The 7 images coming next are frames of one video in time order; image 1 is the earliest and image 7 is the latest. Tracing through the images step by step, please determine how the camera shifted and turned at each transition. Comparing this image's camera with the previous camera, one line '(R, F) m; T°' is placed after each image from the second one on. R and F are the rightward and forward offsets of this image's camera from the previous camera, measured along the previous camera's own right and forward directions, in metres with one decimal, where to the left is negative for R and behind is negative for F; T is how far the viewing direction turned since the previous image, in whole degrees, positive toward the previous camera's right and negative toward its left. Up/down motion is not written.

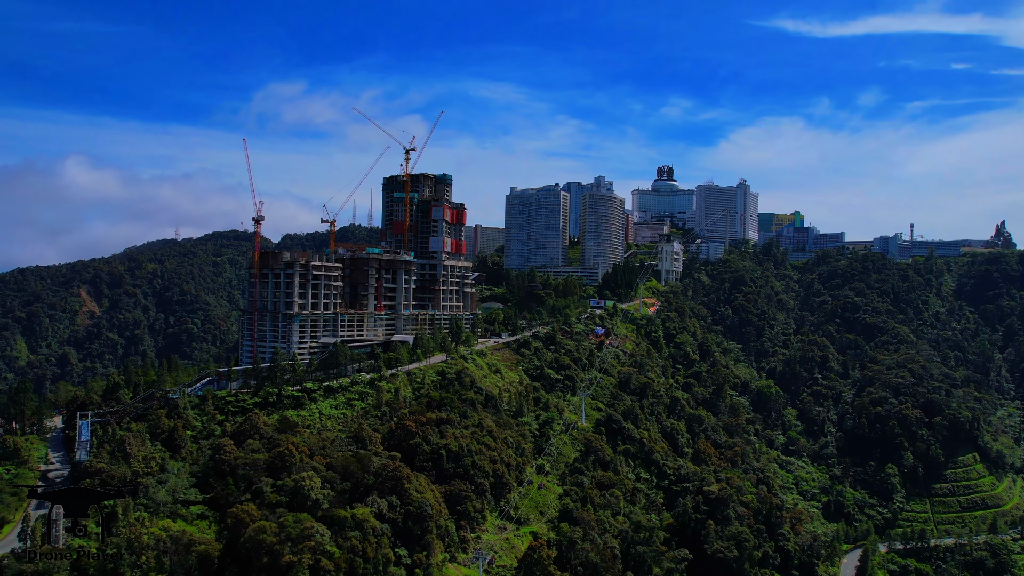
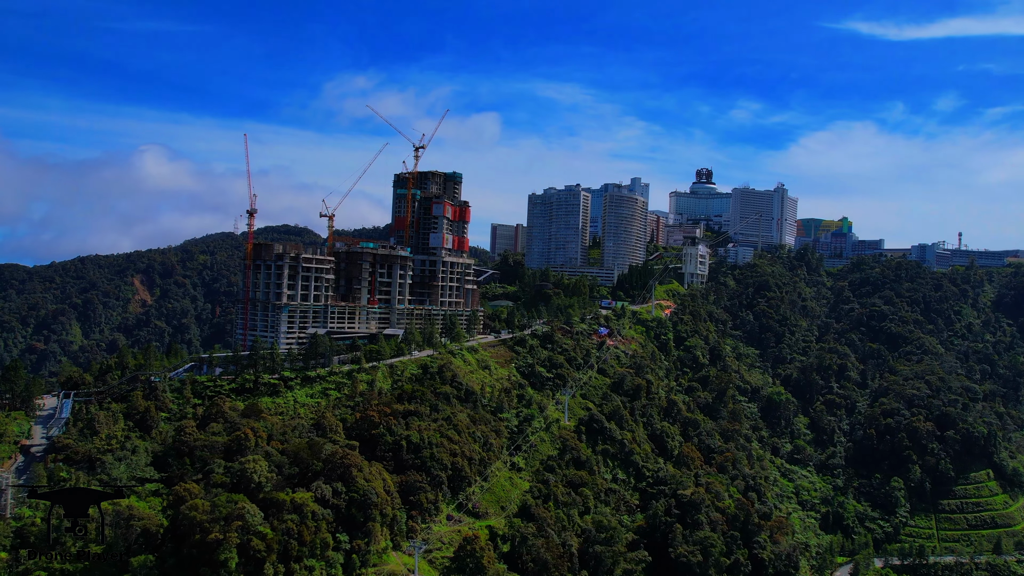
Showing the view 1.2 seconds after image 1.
(+5.7, -0.3) m; -4°
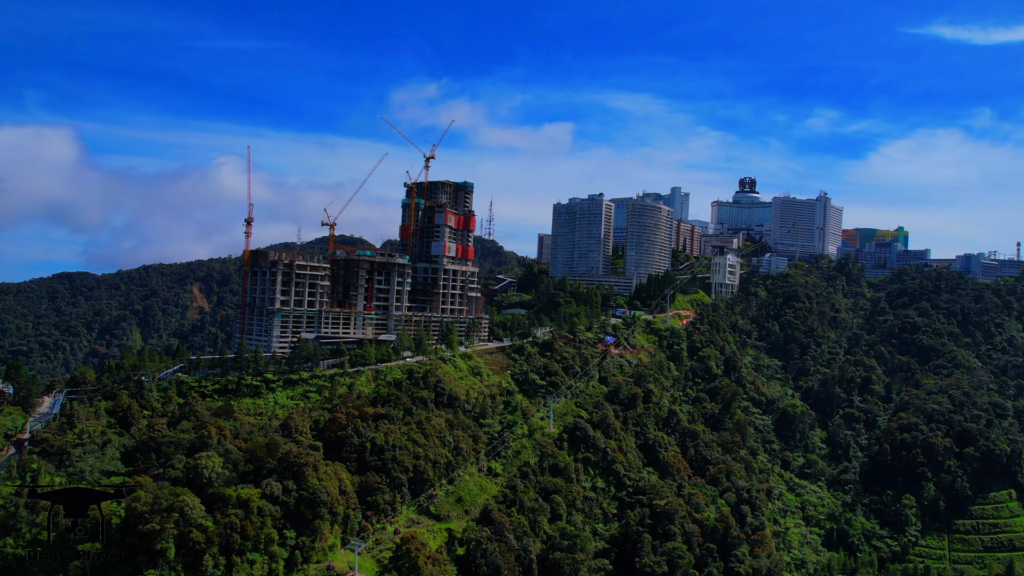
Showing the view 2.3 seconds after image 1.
(+6.4, -0.3) m; -5°
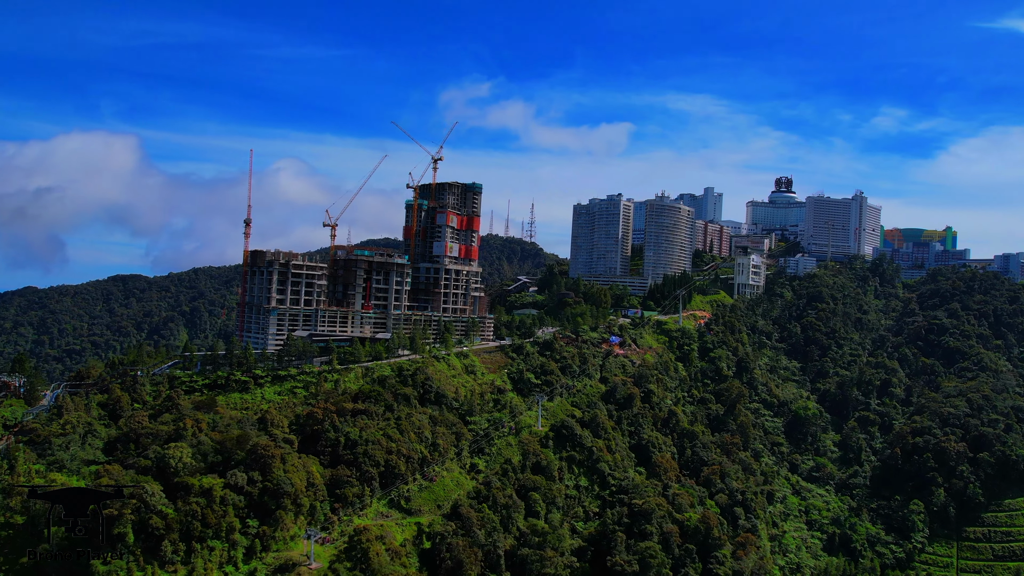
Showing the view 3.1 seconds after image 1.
(+5.3, -0.2) m; -4°
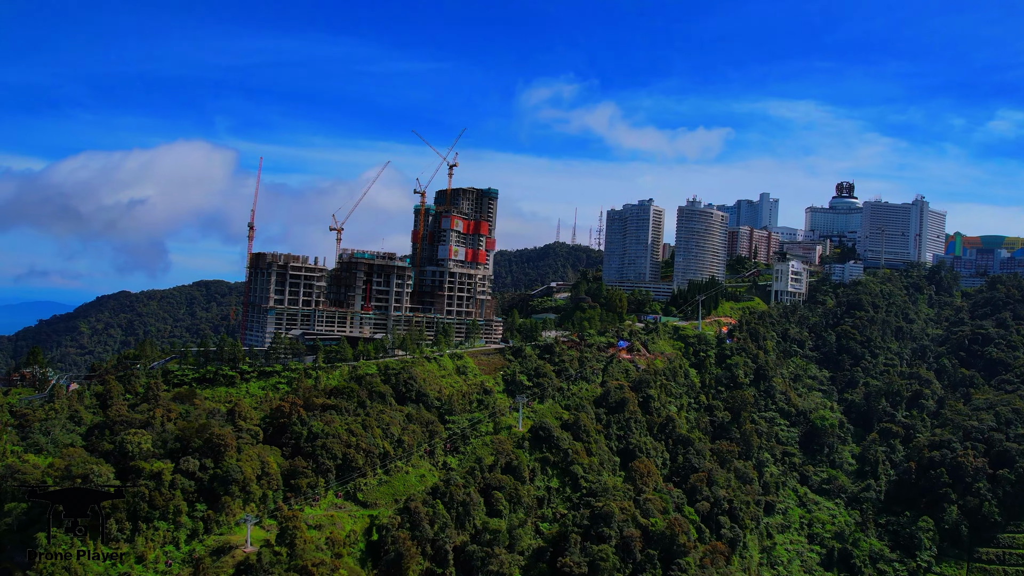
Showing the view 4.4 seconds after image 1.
(+8.6, -0.2) m; -7°
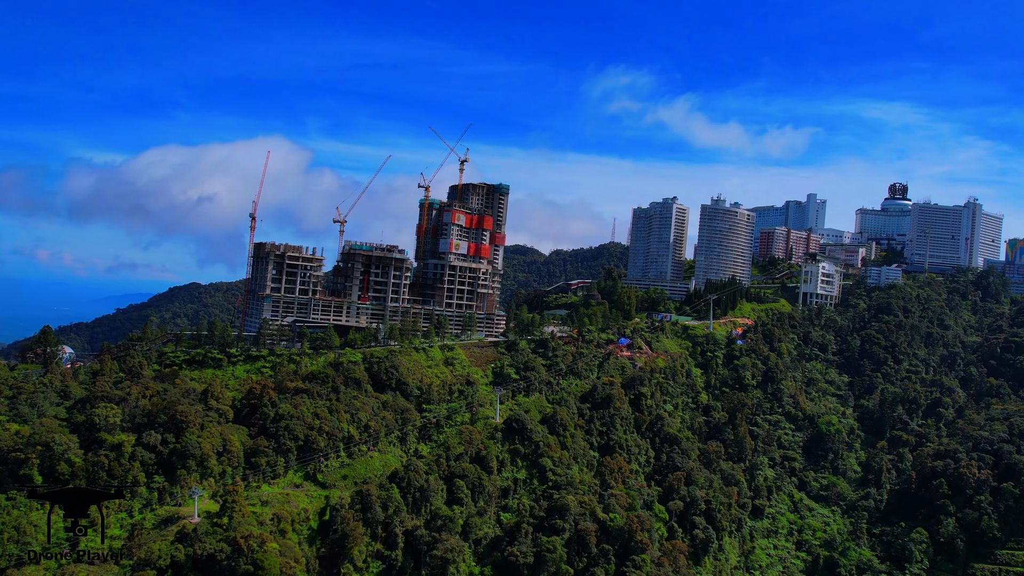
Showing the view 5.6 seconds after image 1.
(+7.5, -0.1) m; -6°
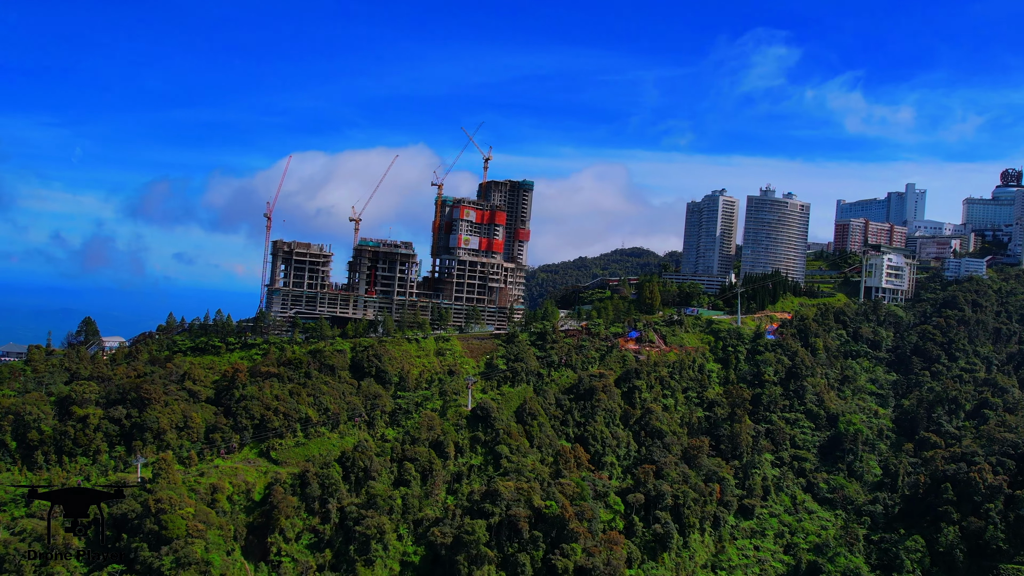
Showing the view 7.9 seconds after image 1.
(+14.3, +0.8) m; -11°
